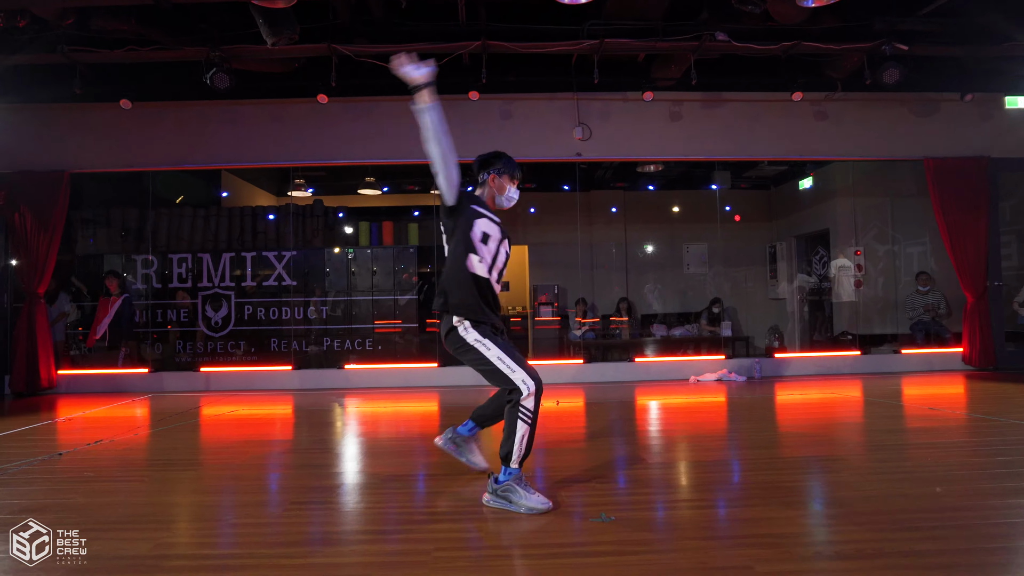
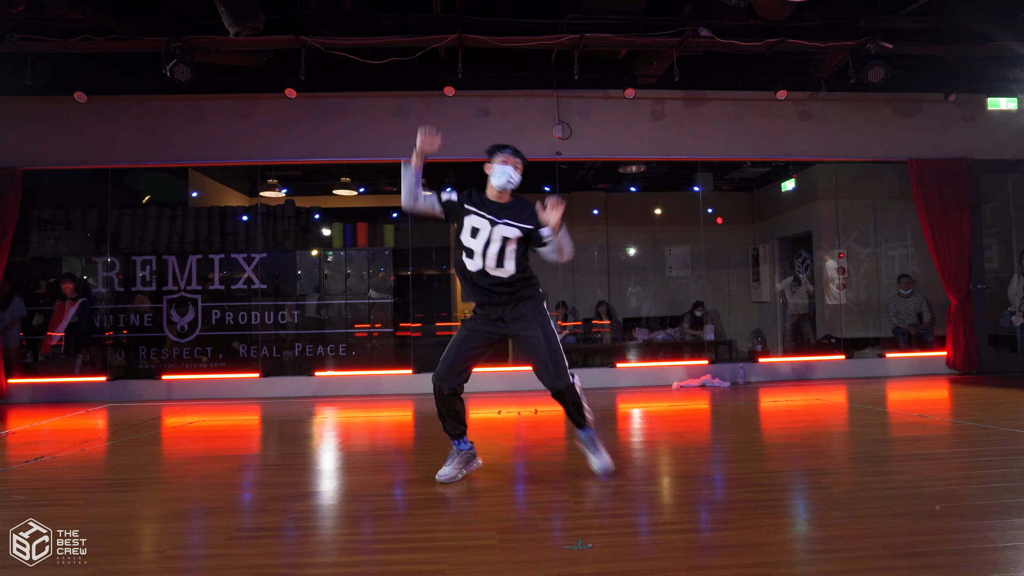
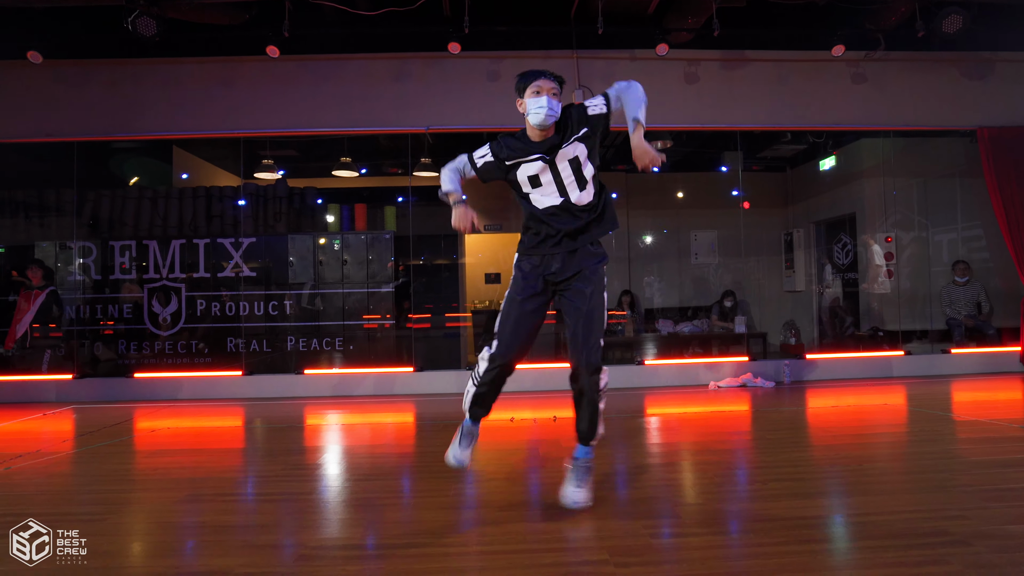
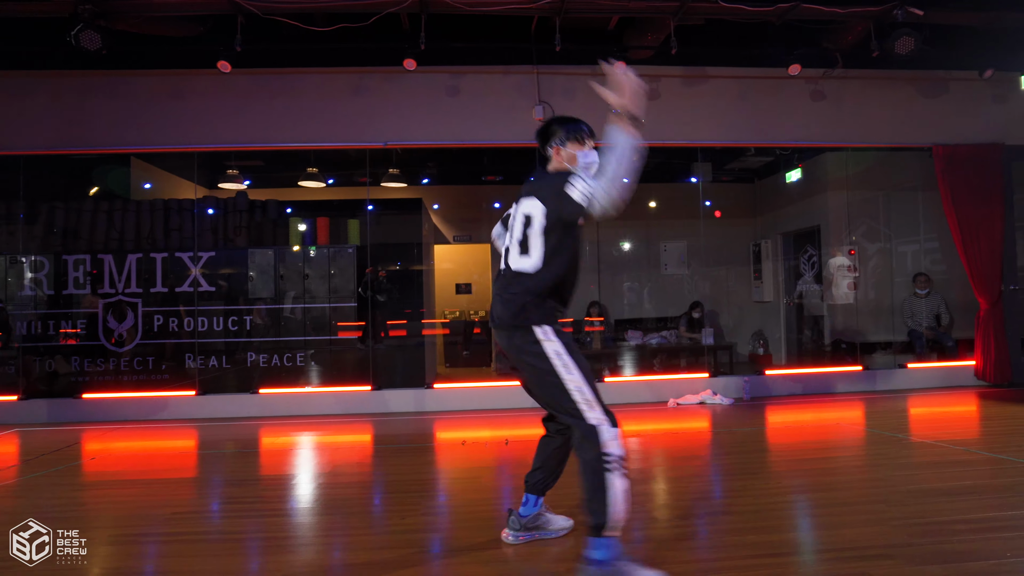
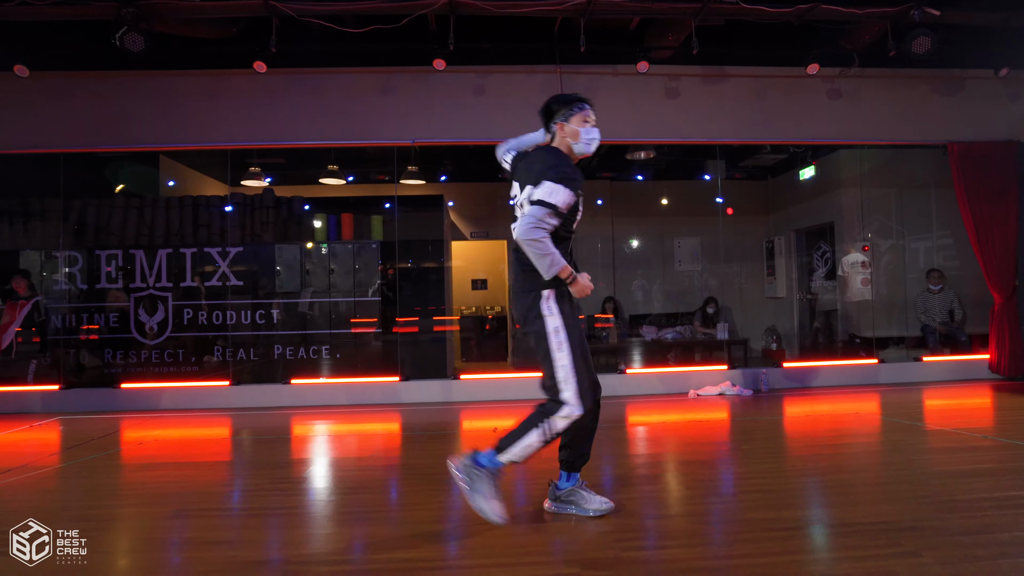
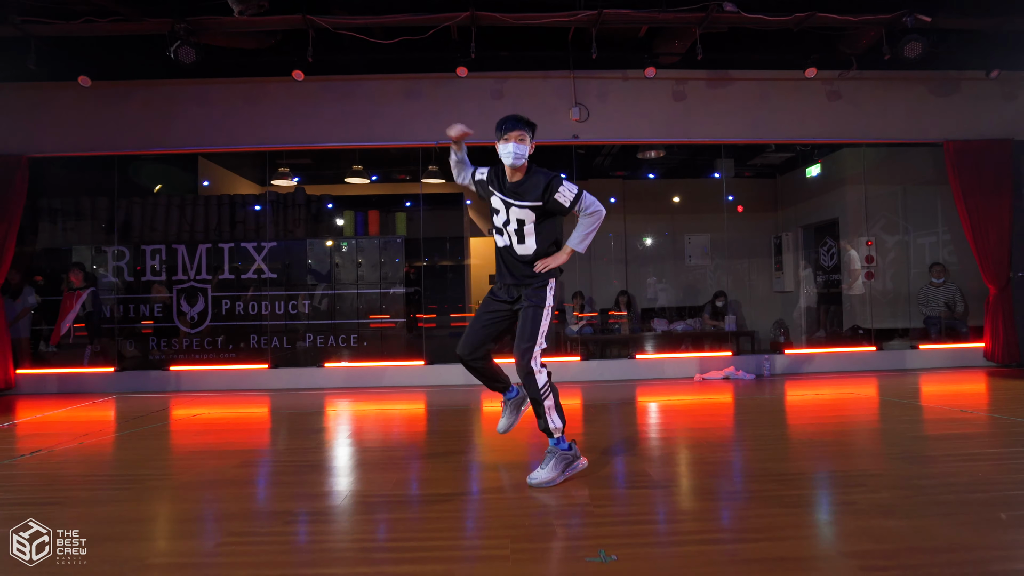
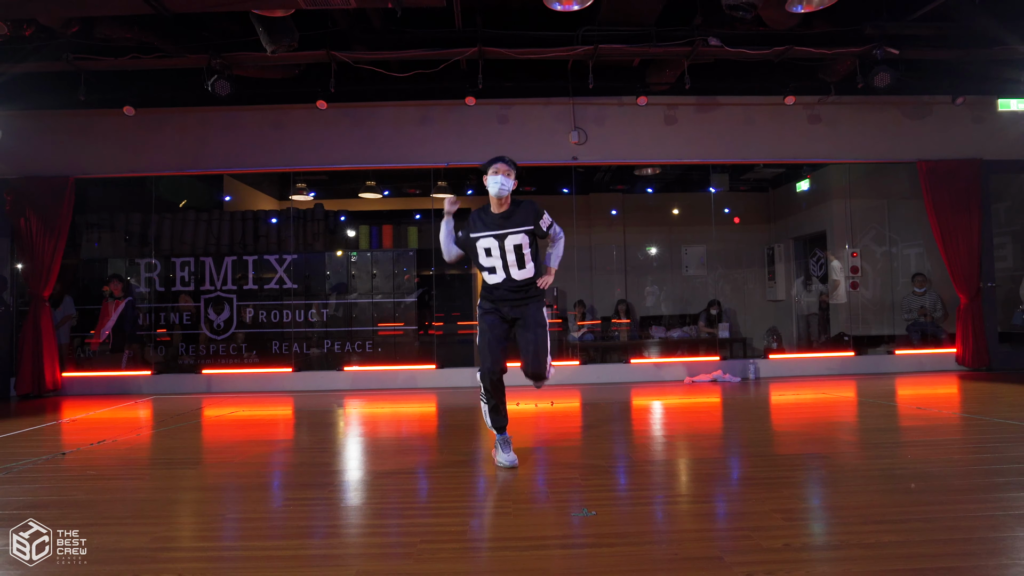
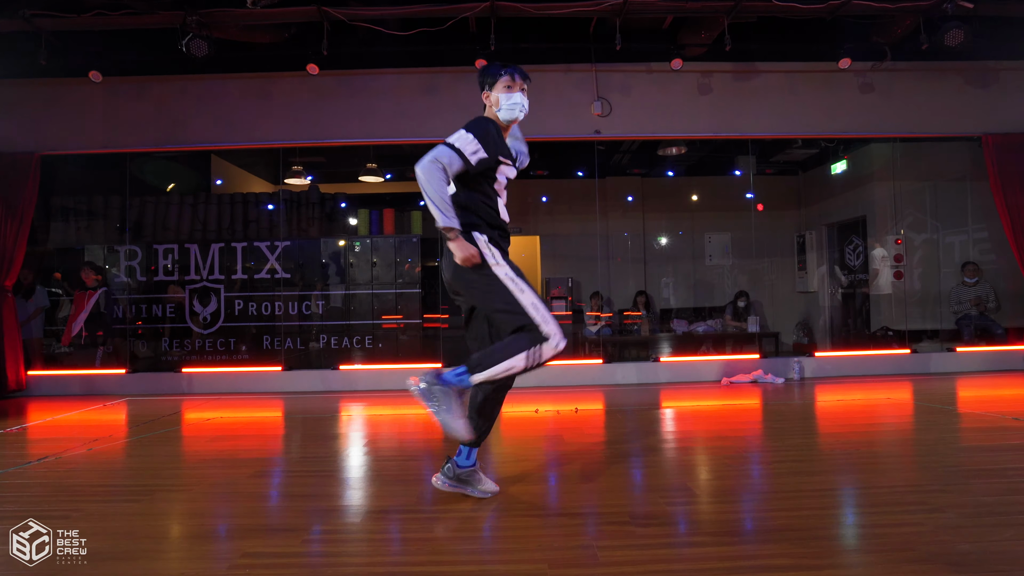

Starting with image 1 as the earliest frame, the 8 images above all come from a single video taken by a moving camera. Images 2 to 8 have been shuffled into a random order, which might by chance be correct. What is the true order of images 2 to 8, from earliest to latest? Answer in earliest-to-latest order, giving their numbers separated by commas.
8, 7, 6, 3, 2, 5, 4
